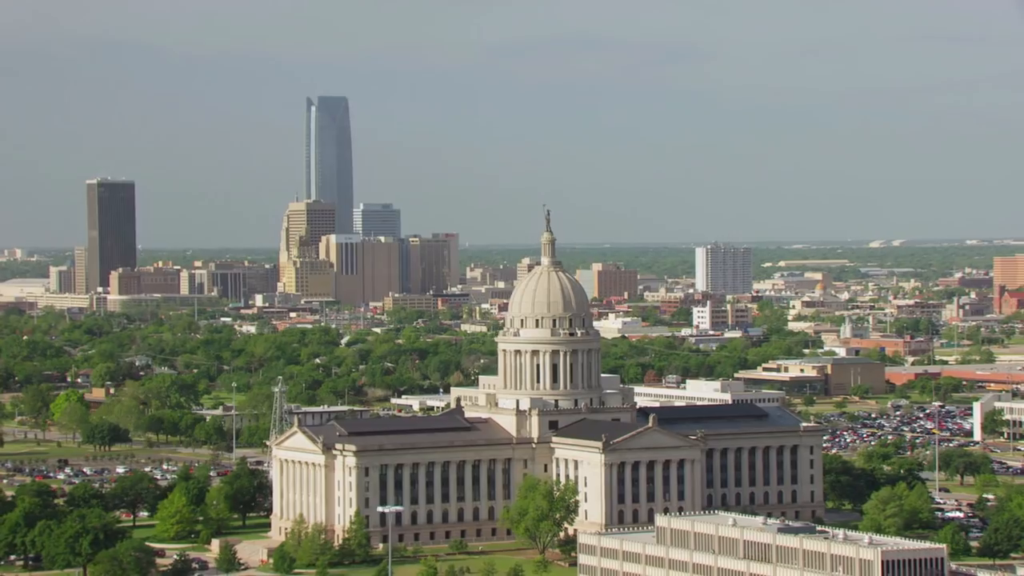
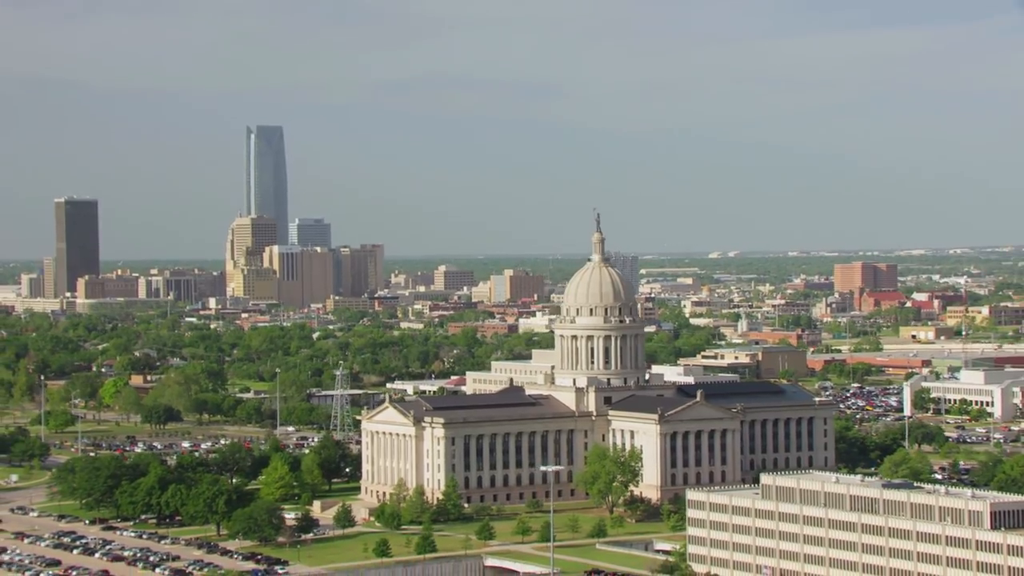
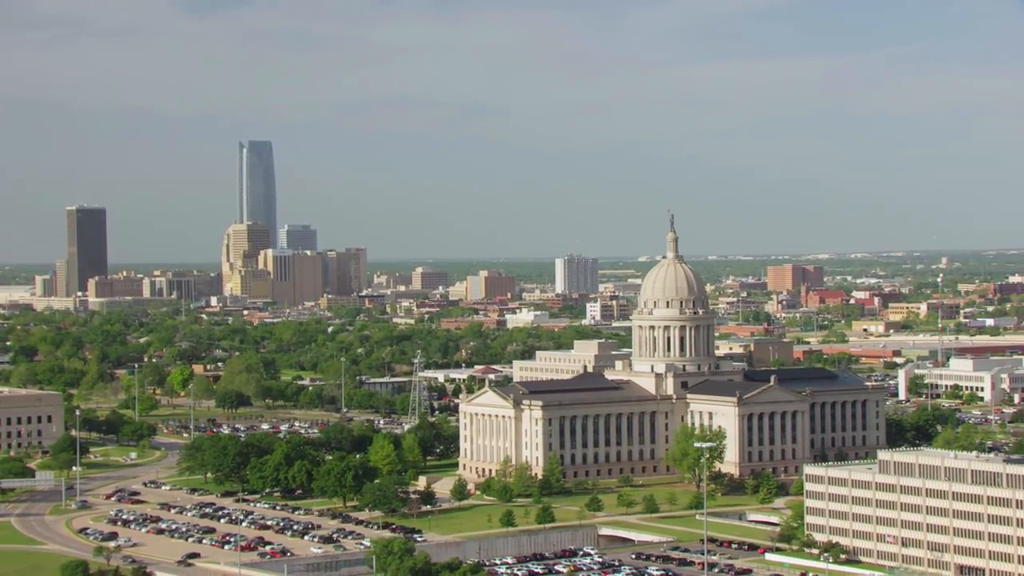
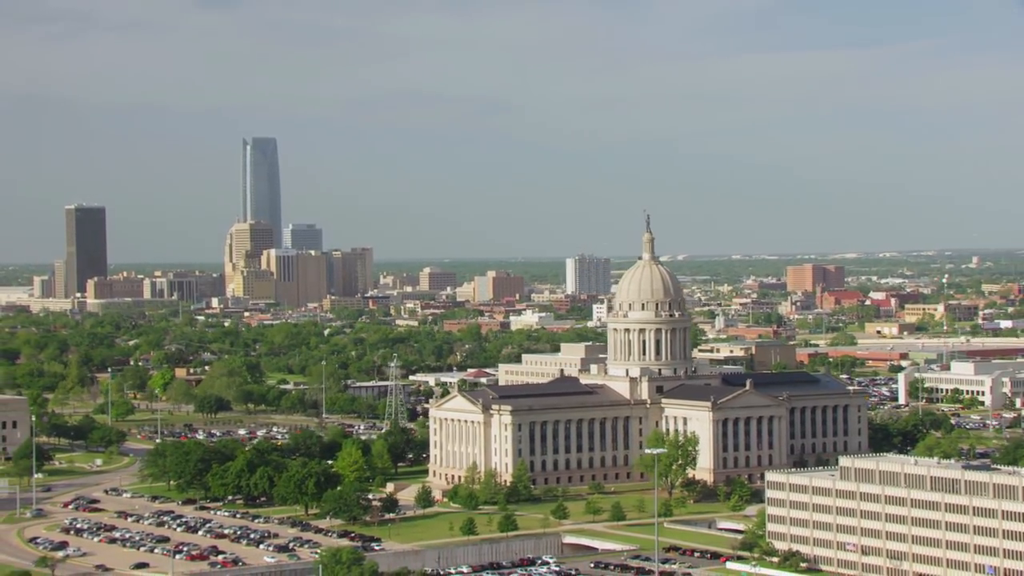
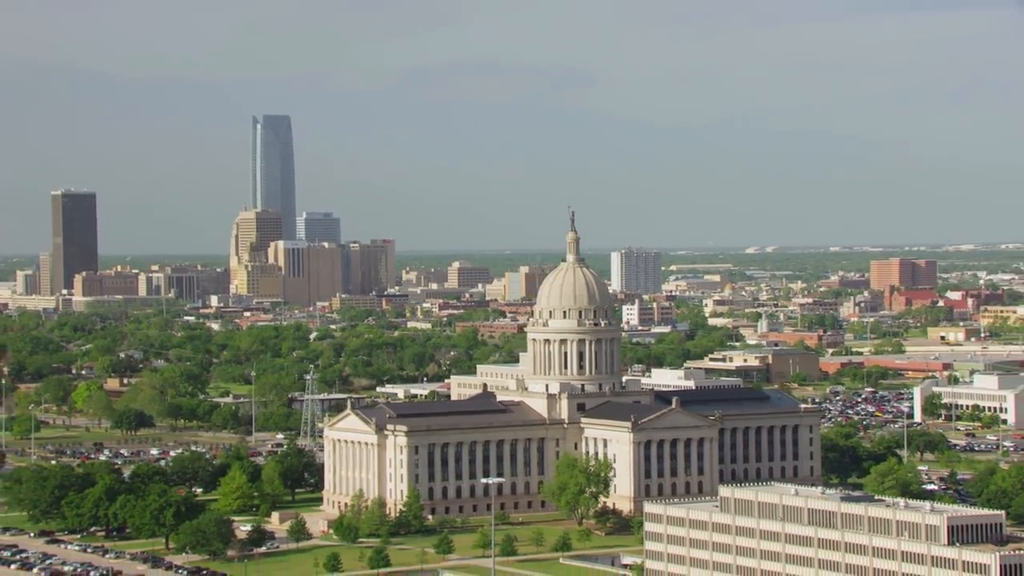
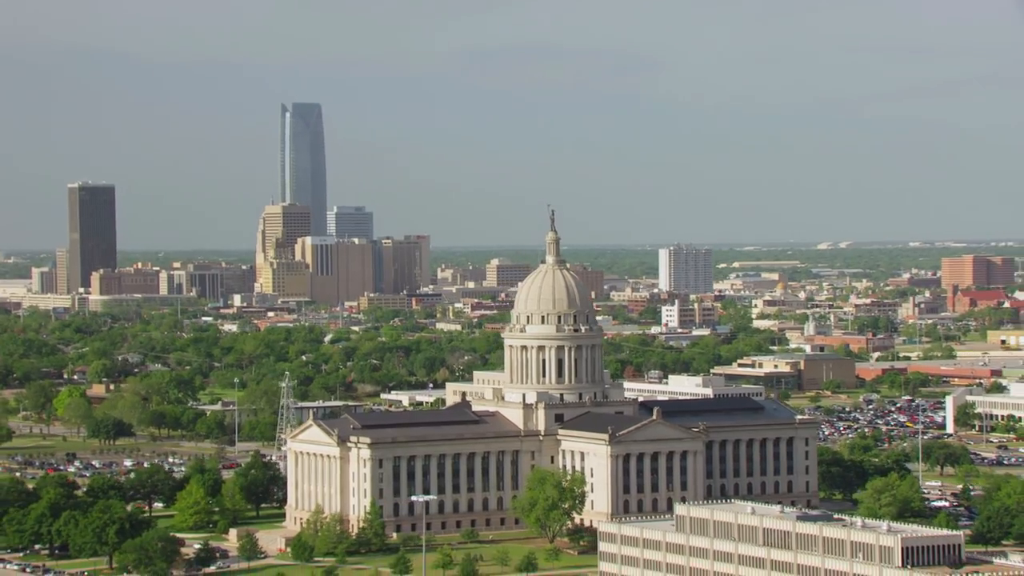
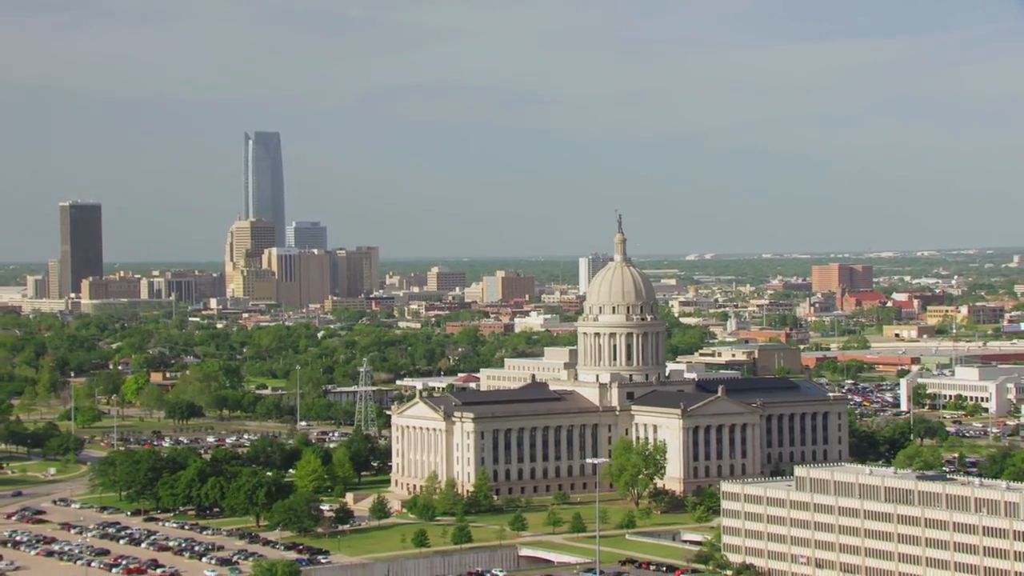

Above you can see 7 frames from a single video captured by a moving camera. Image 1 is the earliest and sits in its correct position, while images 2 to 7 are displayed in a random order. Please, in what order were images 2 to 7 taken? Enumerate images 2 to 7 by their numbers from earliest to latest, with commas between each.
6, 5, 2, 7, 4, 3
